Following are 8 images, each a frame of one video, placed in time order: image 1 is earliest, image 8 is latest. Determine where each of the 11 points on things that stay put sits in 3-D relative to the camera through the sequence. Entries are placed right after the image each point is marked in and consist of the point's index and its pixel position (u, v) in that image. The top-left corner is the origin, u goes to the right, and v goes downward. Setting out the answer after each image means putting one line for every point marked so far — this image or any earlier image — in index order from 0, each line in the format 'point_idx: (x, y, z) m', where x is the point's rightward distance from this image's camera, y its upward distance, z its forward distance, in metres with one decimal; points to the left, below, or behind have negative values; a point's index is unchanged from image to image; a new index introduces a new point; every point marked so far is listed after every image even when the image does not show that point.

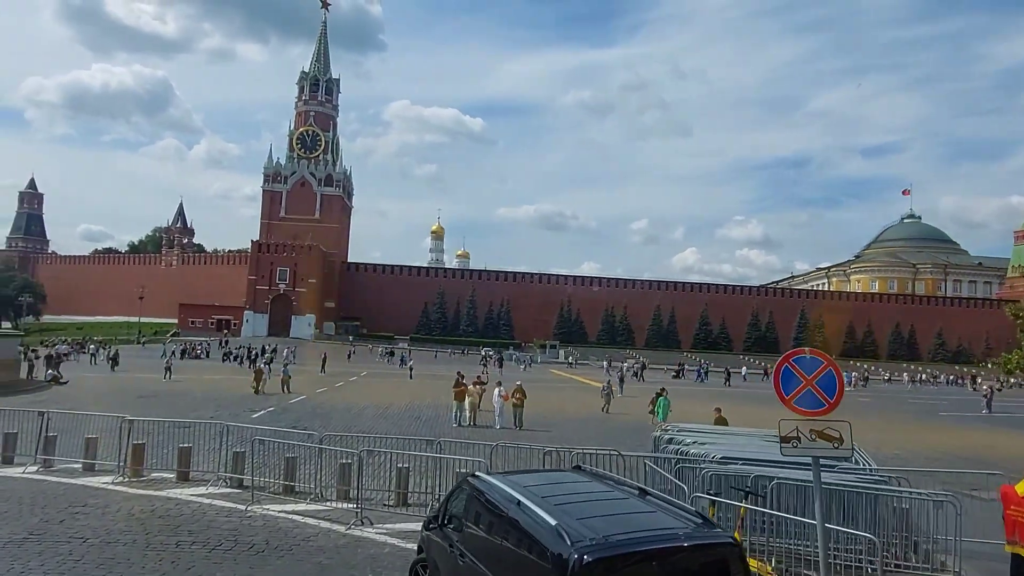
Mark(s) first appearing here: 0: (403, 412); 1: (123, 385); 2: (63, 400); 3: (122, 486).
0: (-2.1, -2.5, +14.0) m
1: (-10.4, -2.6, +18.8) m
2: (-9.9, -2.5, +15.6) m
3: (-3.9, -2.0, +7.0) m
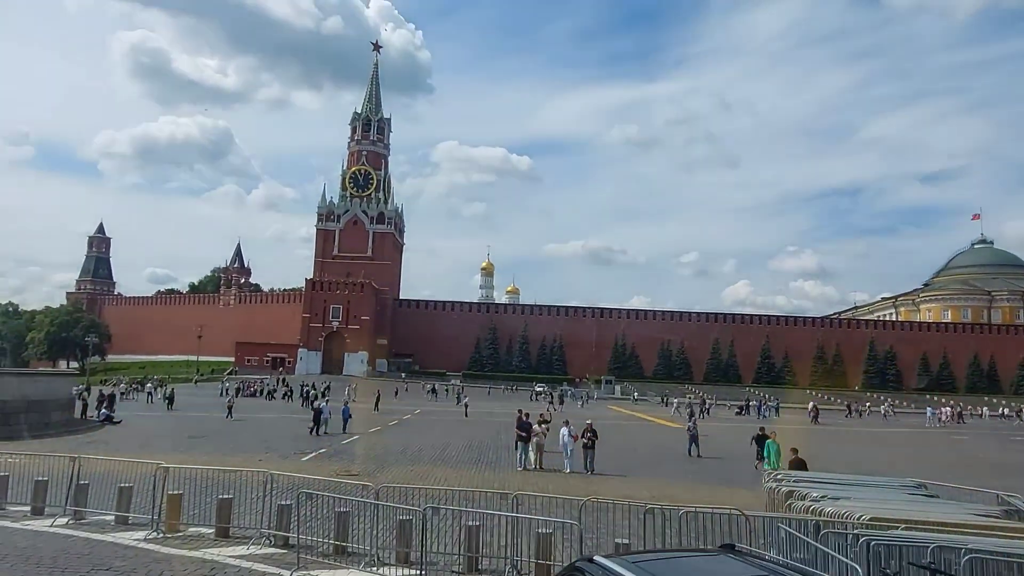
0: (-0.9, -3.1, +13.0) m
1: (-8.8, -3.6, +18.3) m
2: (-8.5, -3.3, +15.2) m
3: (-3.2, -2.3, +6.2) m
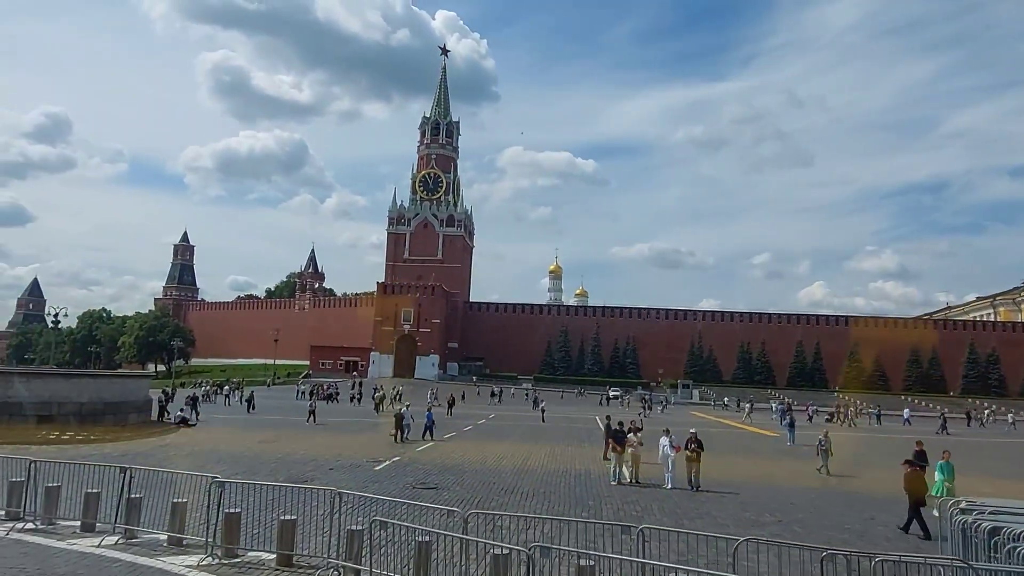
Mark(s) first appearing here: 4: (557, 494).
0: (+0.6, -3.0, +11.8) m
1: (-6.7, -3.6, +17.9) m
2: (-6.7, -3.3, +14.8) m
3: (-2.3, -2.2, +5.3) m
4: (+0.6, -2.7, +9.2) m
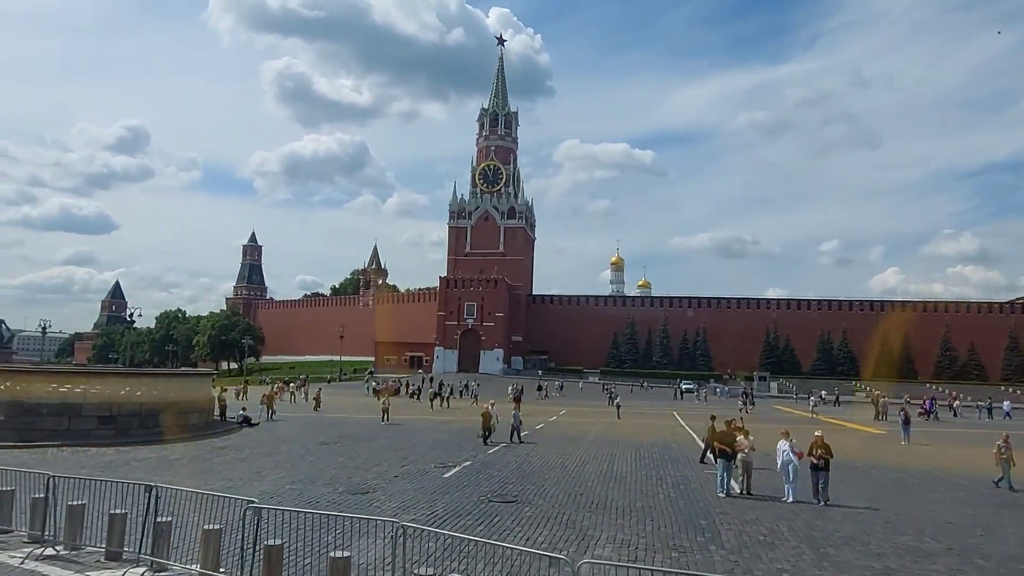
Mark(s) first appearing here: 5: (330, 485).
0: (+1.9, -2.7, +10.4) m
1: (-4.8, -3.4, +17.1) m
2: (-5.2, -3.1, +14.0) m
3: (-1.6, -2.0, +4.2) m
4: (+1.7, -2.5, +7.8) m
5: (-2.3, -2.5, +8.8) m
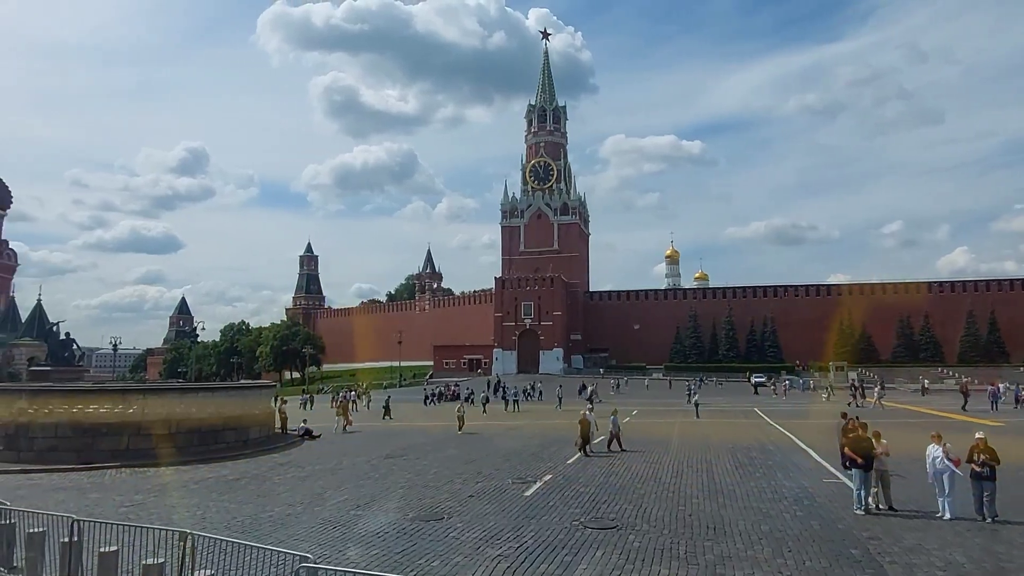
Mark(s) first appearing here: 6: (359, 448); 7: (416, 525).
0: (+3.1, -2.5, +9.1) m
1: (-3.1, -3.5, +16.3) m
2: (-3.7, -3.2, +13.2) m
3: (-1.0, -2.0, +3.1) m
4: (+2.6, -2.3, +6.5) m
5: (-1.3, -2.5, +7.8) m
6: (-3.2, -3.3, +14.3) m
7: (-0.9, -2.4, +7.0) m
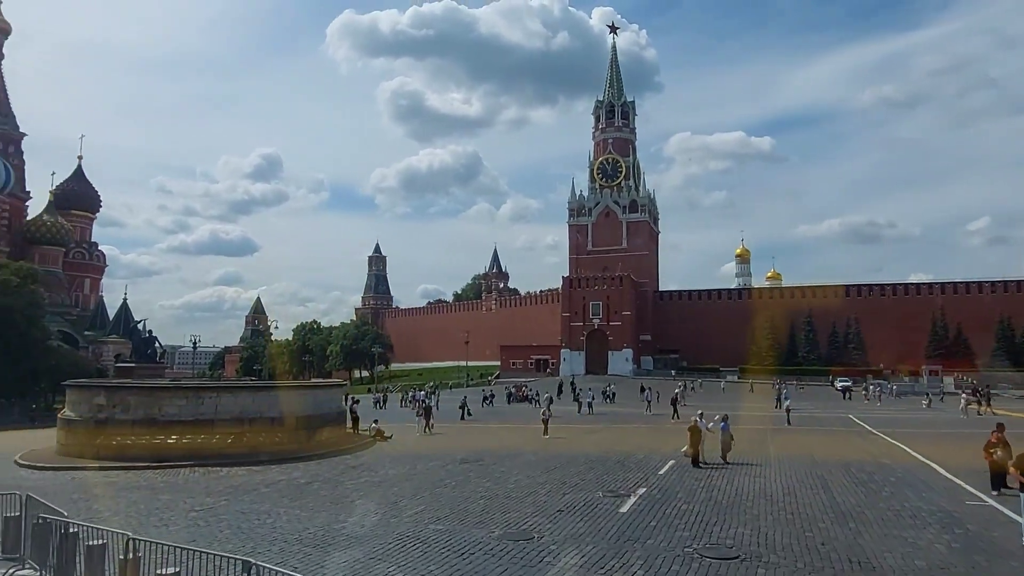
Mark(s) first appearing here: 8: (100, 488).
0: (+4.1, -2.4, +7.9) m
1: (-1.4, -3.4, +15.7) m
2: (-2.2, -3.2, +12.6) m
3: (-0.4, -1.9, +2.4) m
4: (+3.4, -2.2, +5.4) m
5: (-0.3, -2.4, +7.1) m
6: (-1.6, -3.2, +13.7) m
7: (-0.1, -2.3, +6.3) m
8: (-6.4, -3.1, +10.8) m
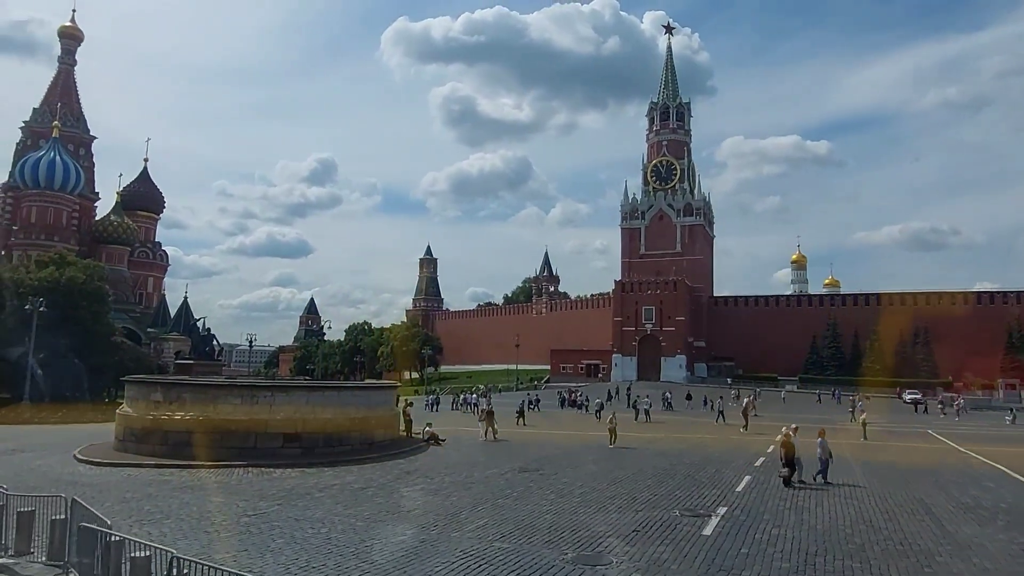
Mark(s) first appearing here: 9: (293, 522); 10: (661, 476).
0: (+4.8, -2.5, +7.0) m
1: (-0.1, -3.4, +15.1) m
2: (-1.2, -3.1, +12.1) m
3: (-0.1, -1.8, +1.8) m
4: (+4.0, -2.2, +4.5) m
5: (+0.4, -2.4, +6.5) m
6: (-0.5, -3.2, +13.2) m
7: (+0.6, -2.3, +5.6) m
8: (-5.5, -3.0, +10.6) m
9: (-2.5, -2.7, +7.9) m
10: (+2.2, -2.9, +10.9) m
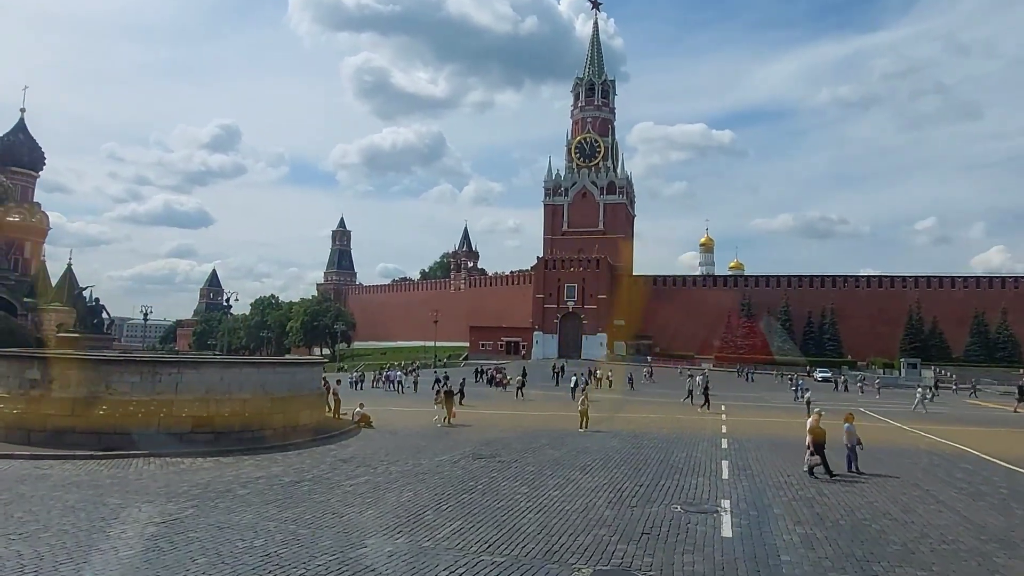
0: (+4.7, -2.2, +6.4) m
1: (-1.3, -2.8, +13.8) m
2: (-1.9, -2.6, +10.7) m
3: (+0.5, -1.6, +0.5) m
4: (+4.2, -2.0, +3.8) m
5: (+0.3, -2.0, +5.3) m
6: (-1.4, -2.6, +11.8) m
7: (+0.6, -2.0, +4.4) m
8: (-6.0, -2.4, +8.7) m
9: (-2.7, -2.2, +6.3) m
10: (+1.6, -2.5, +9.9) m
